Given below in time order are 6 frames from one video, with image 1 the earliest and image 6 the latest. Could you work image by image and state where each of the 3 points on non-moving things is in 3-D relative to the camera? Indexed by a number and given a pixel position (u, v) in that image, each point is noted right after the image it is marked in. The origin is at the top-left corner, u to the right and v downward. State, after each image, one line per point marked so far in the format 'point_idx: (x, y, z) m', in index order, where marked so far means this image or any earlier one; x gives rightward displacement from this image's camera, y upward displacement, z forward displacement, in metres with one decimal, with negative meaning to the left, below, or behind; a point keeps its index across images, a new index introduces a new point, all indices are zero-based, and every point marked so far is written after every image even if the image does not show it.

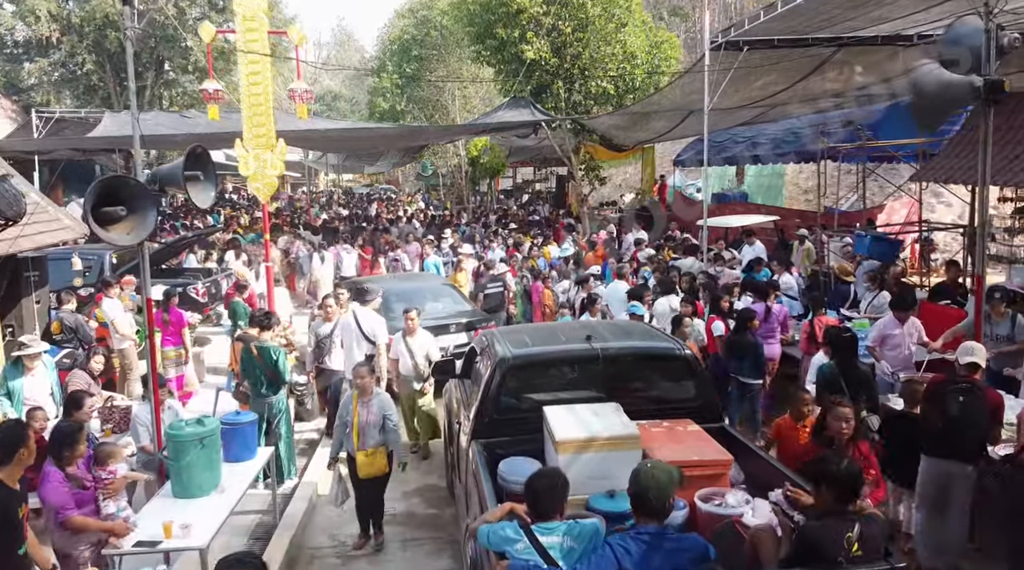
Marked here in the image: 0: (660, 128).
0: (+3.0, +3.2, +17.8) m
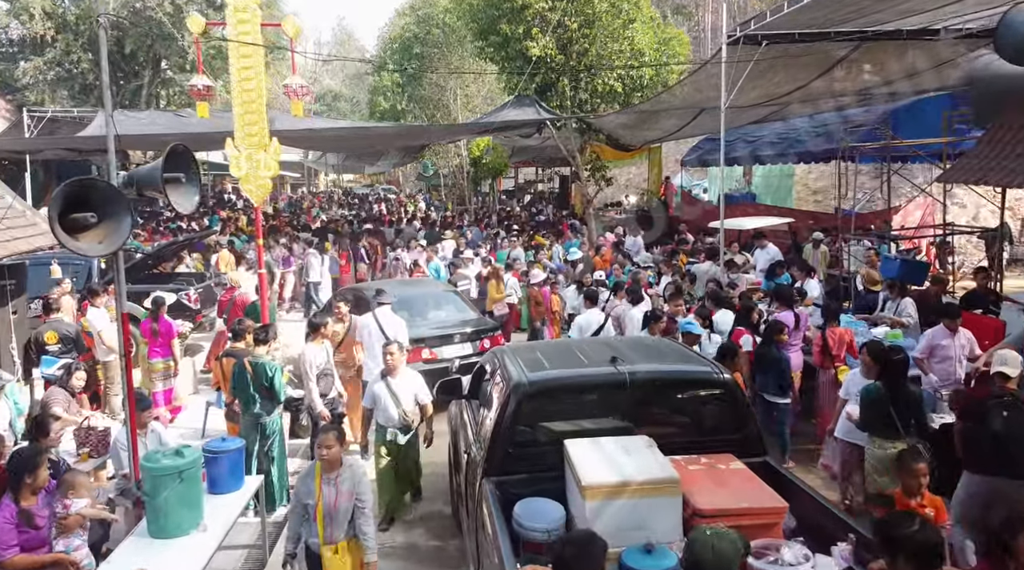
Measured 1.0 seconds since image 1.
0: (+3.1, +3.1, +17.2) m
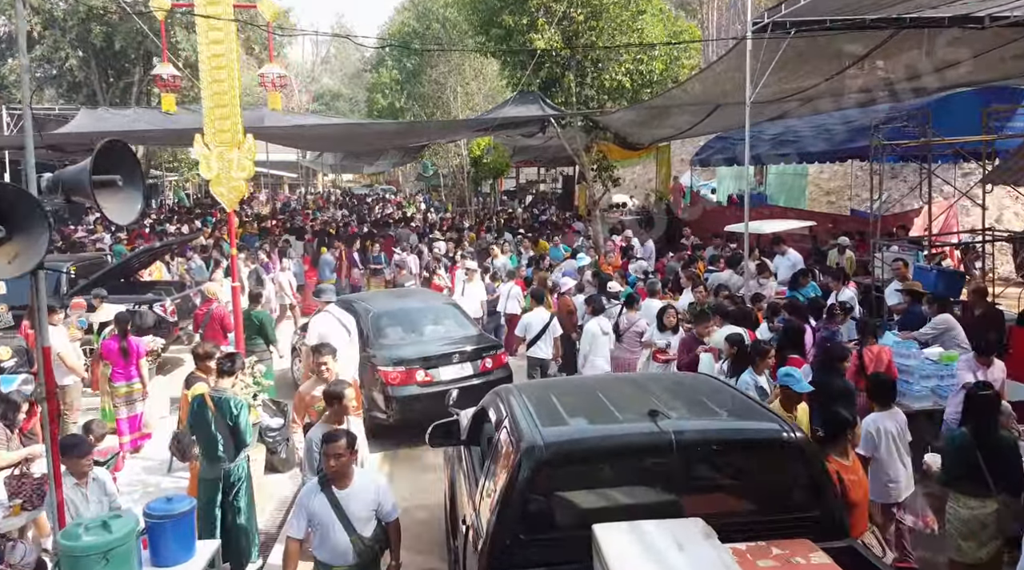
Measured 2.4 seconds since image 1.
0: (+3.2, +3.0, +16.3) m
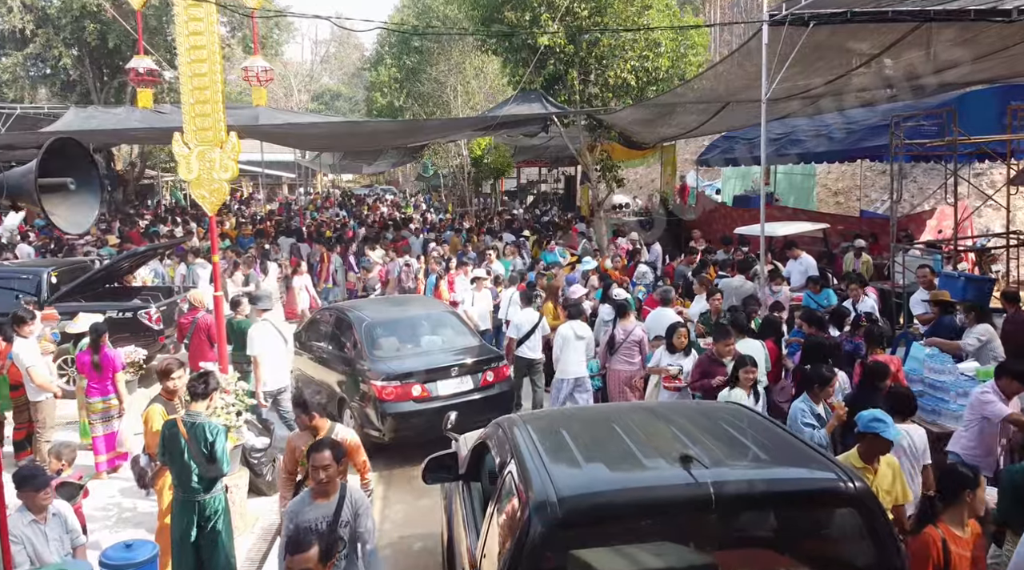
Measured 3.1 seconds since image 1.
0: (+3.2, +2.9, +15.8) m
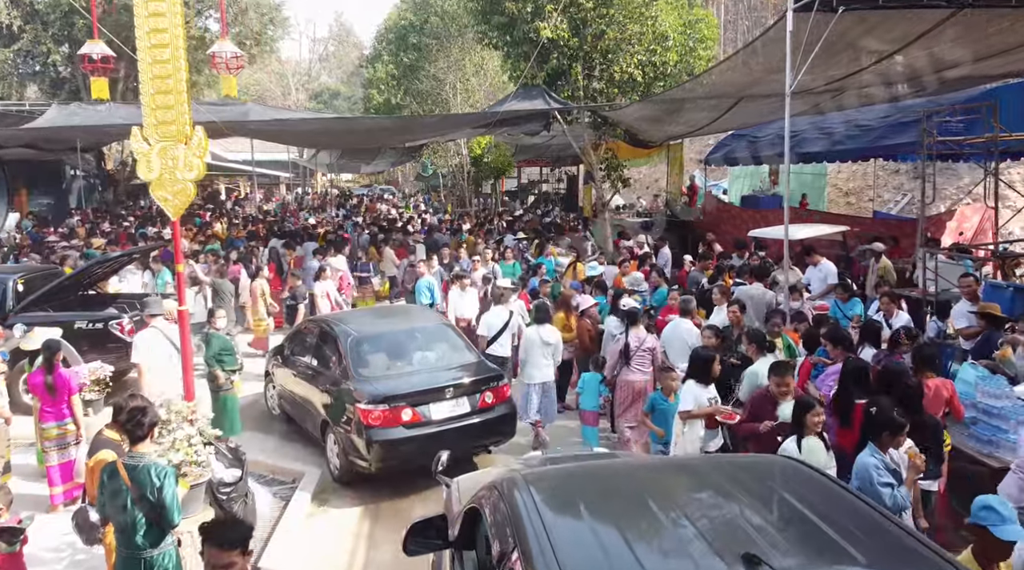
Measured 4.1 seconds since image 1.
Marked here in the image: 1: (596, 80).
0: (+3.2, +2.8, +15.0) m
1: (+1.5, +3.8, +15.9) m
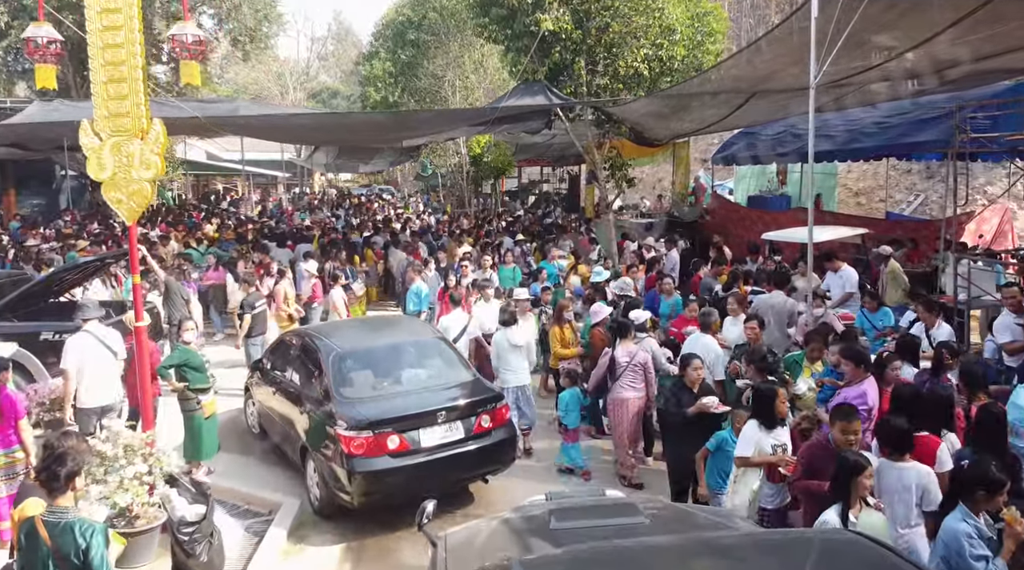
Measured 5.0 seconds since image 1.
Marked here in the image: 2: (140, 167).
0: (+3.2, +2.8, +14.3) m
1: (+1.5, +3.7, +15.2) m
2: (-2.6, +0.9, +6.3) m
